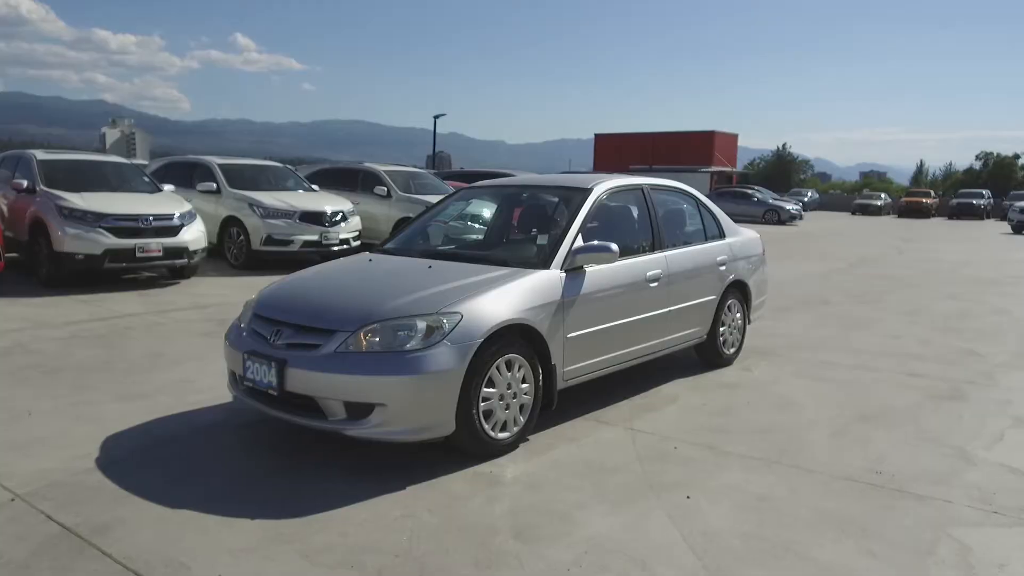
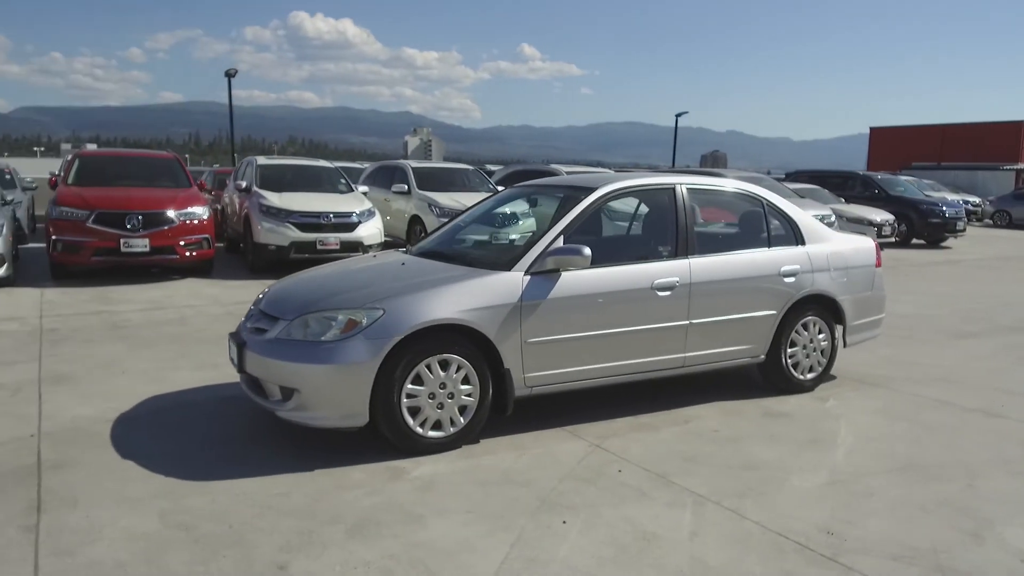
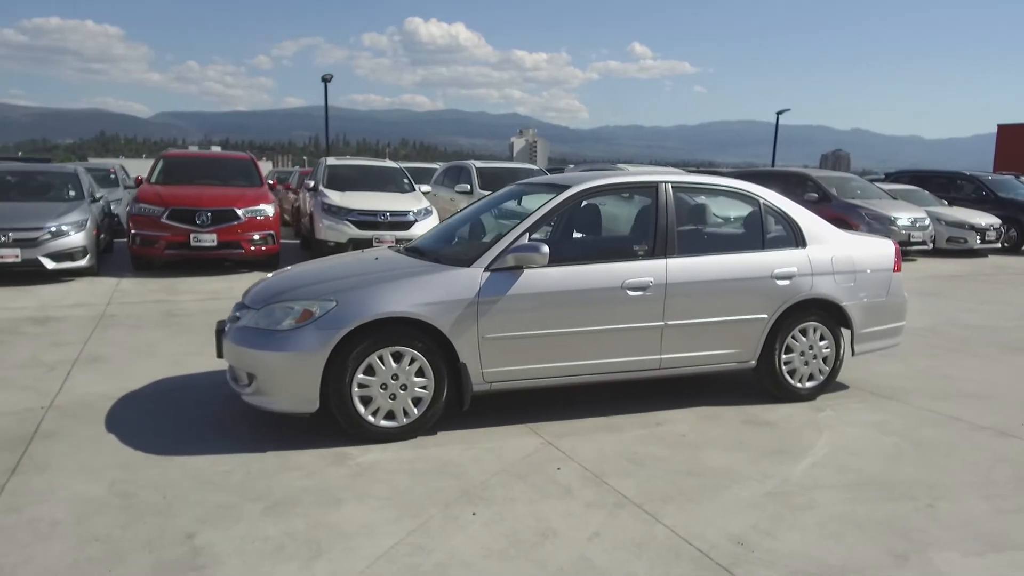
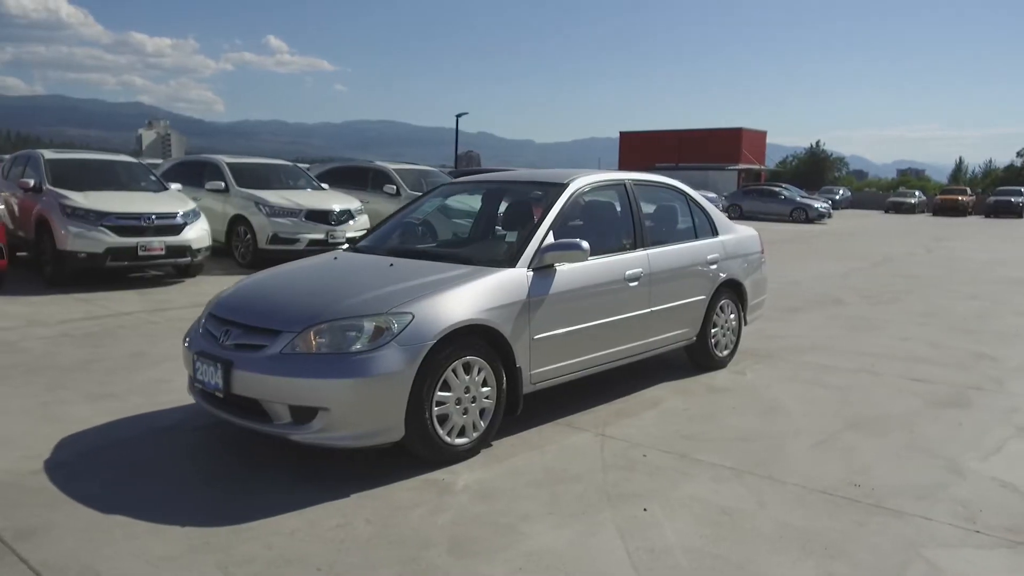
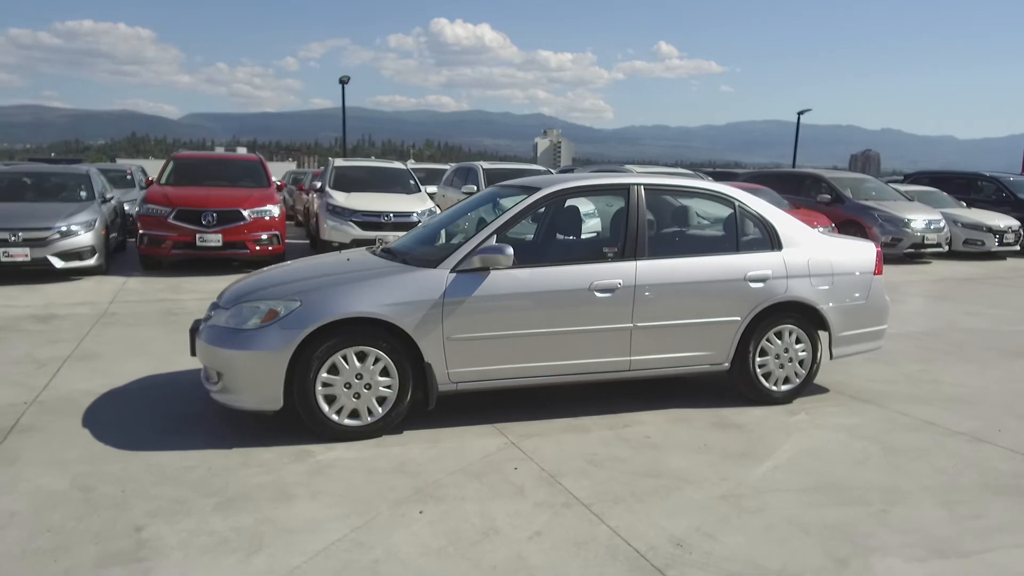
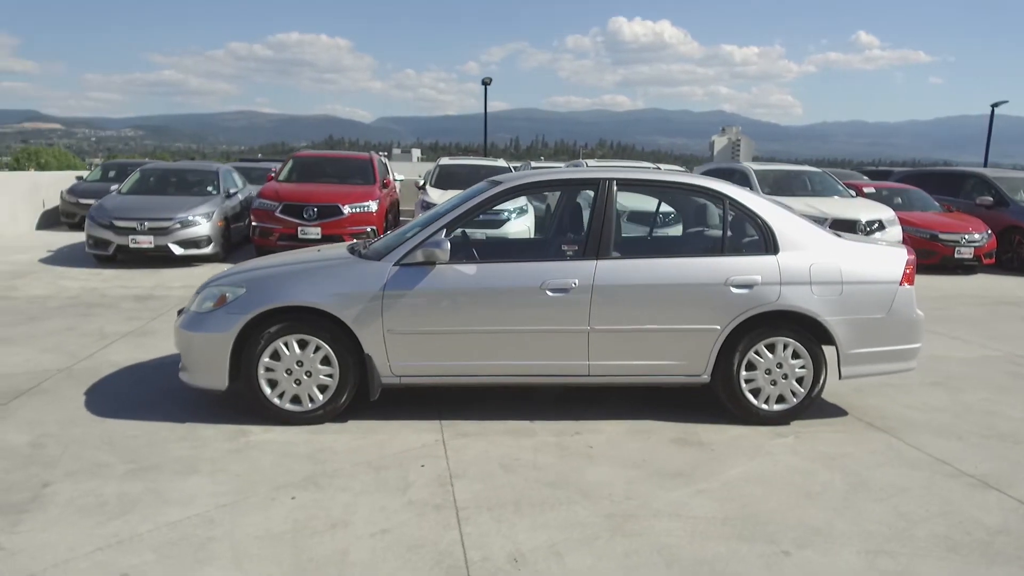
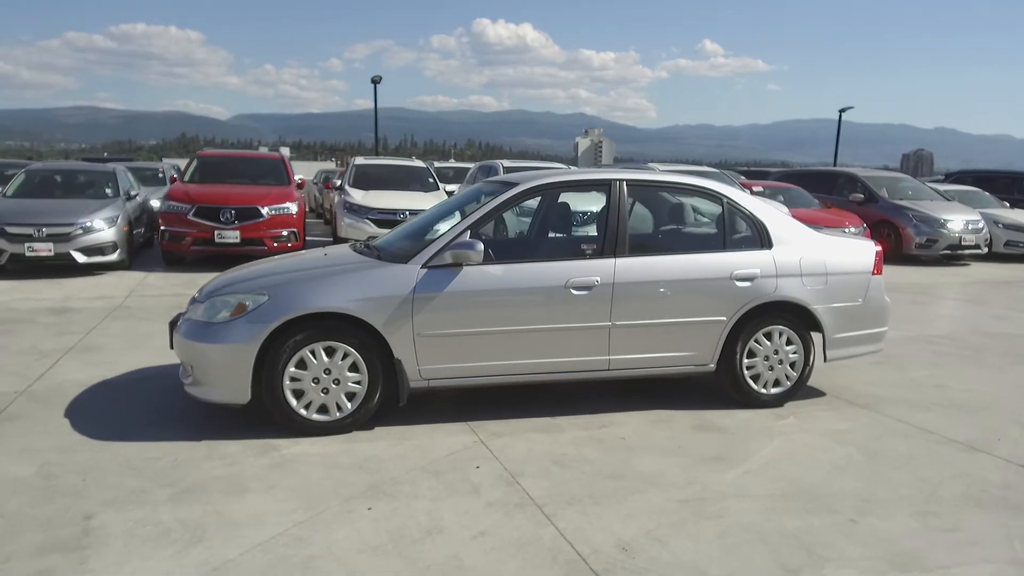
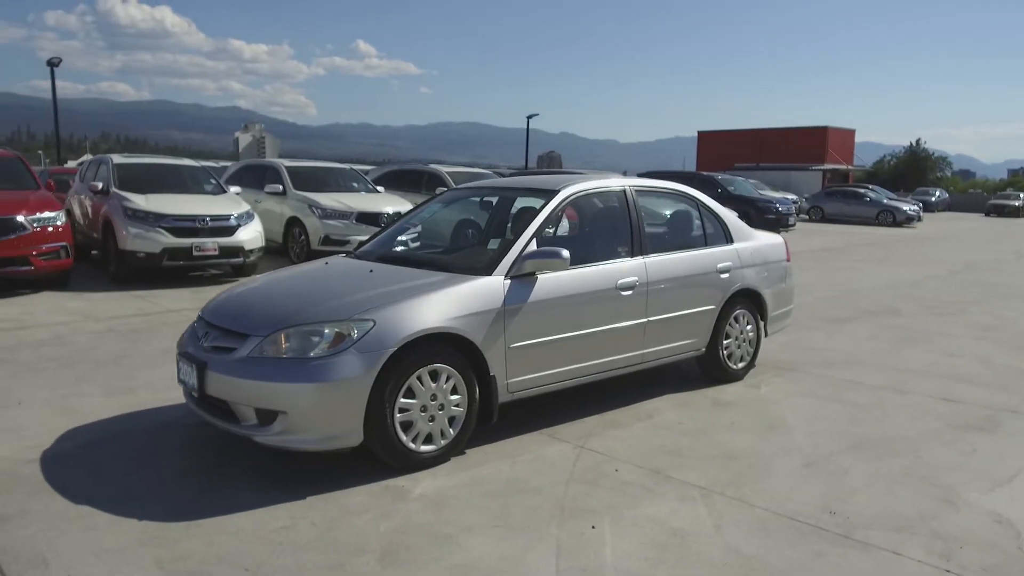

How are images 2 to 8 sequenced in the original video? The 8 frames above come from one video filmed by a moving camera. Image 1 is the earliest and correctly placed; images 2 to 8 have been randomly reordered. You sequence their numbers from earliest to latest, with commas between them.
4, 8, 2, 3, 5, 7, 6
